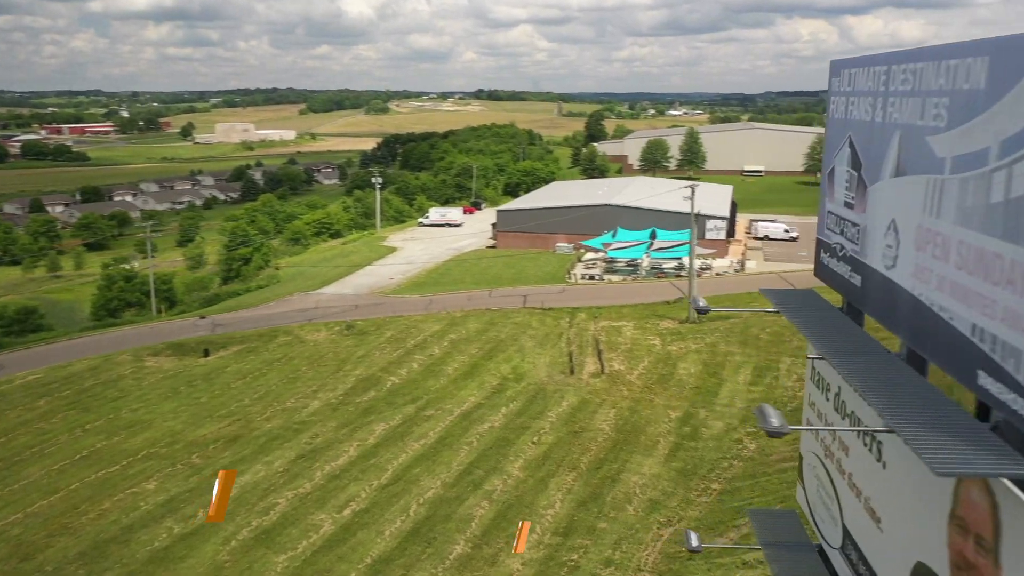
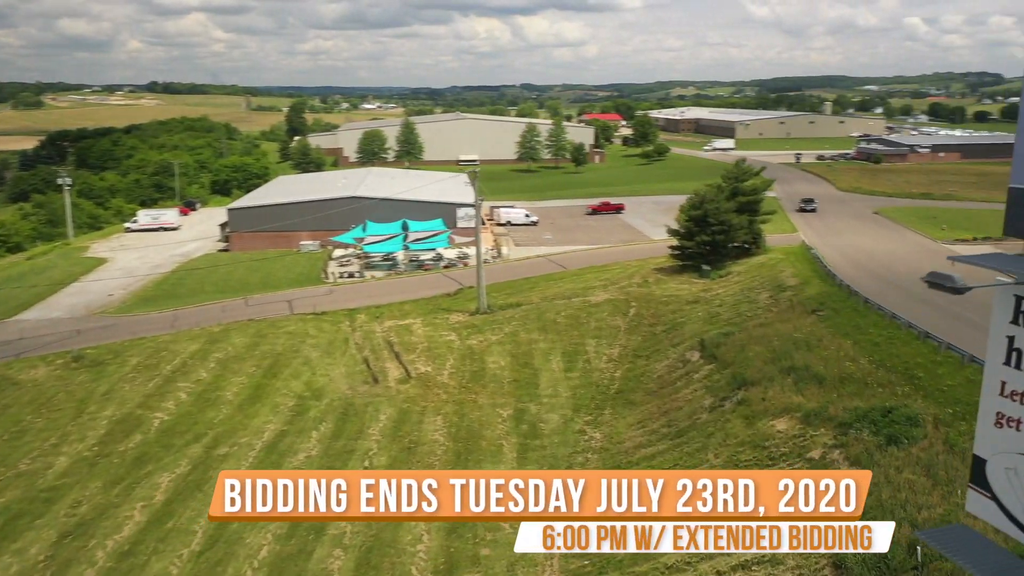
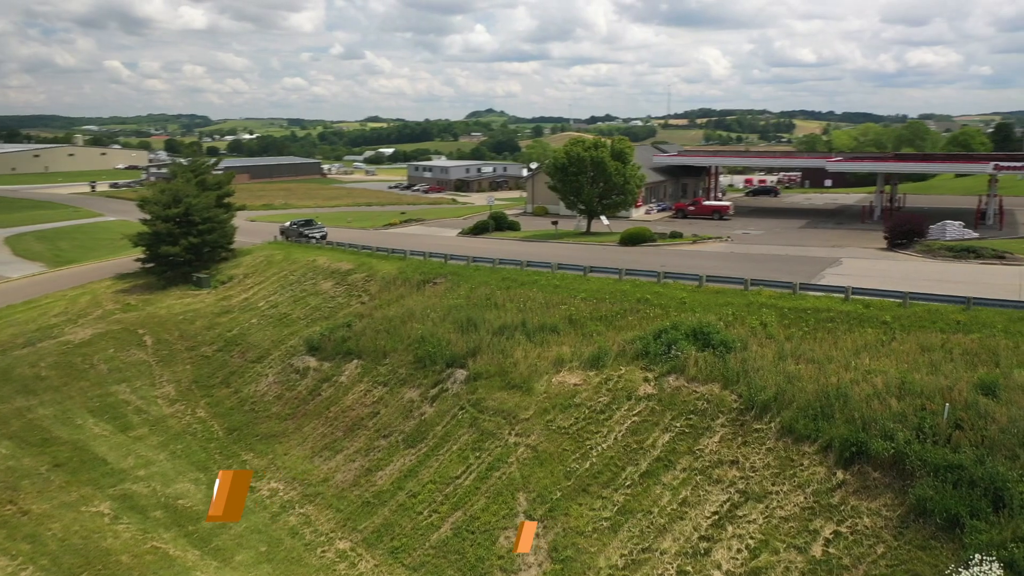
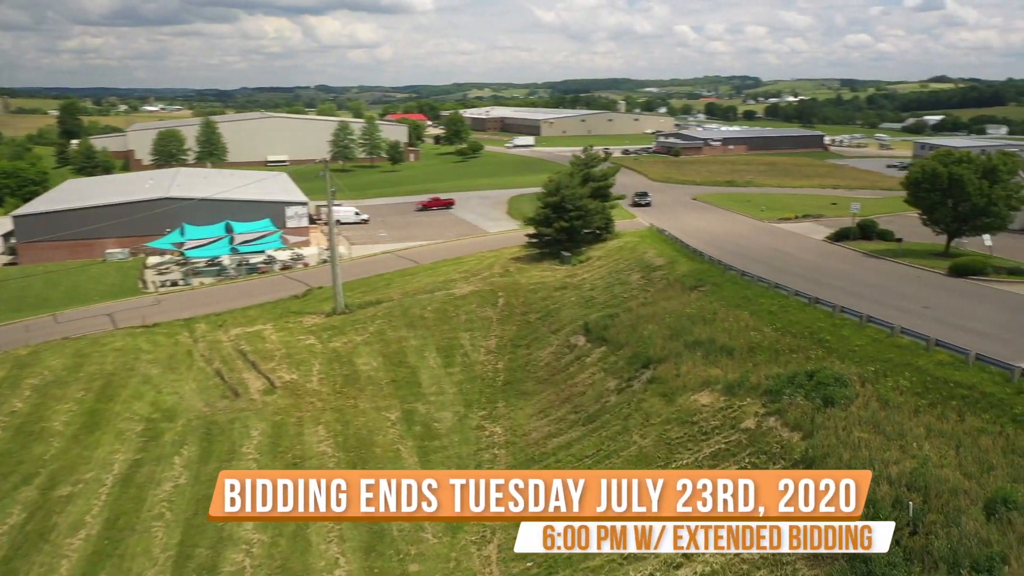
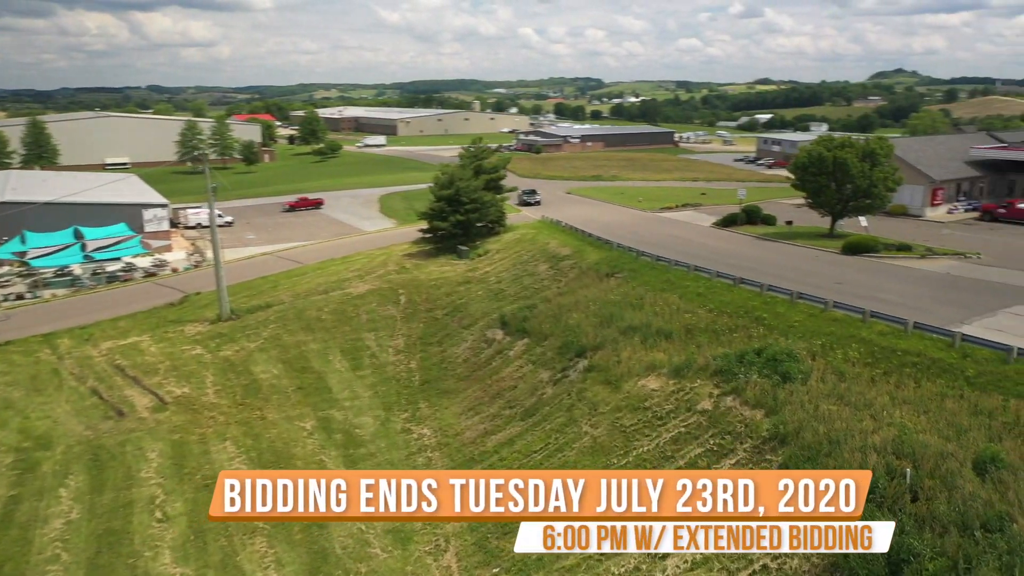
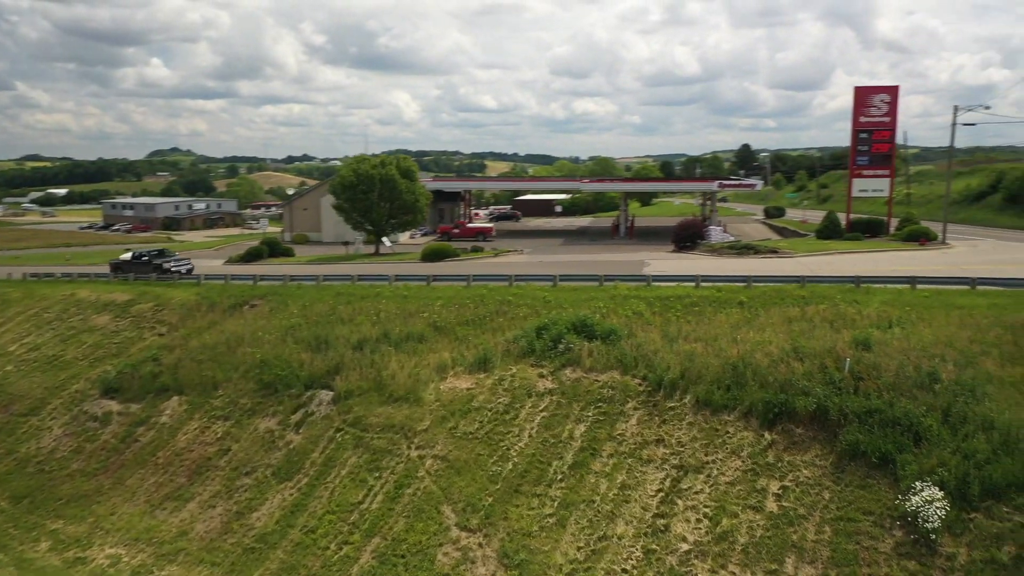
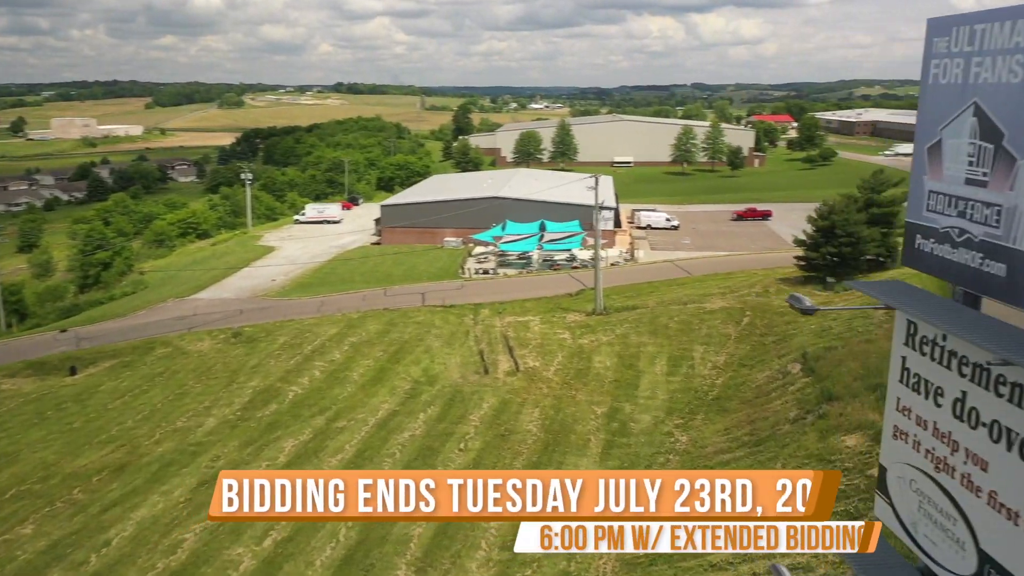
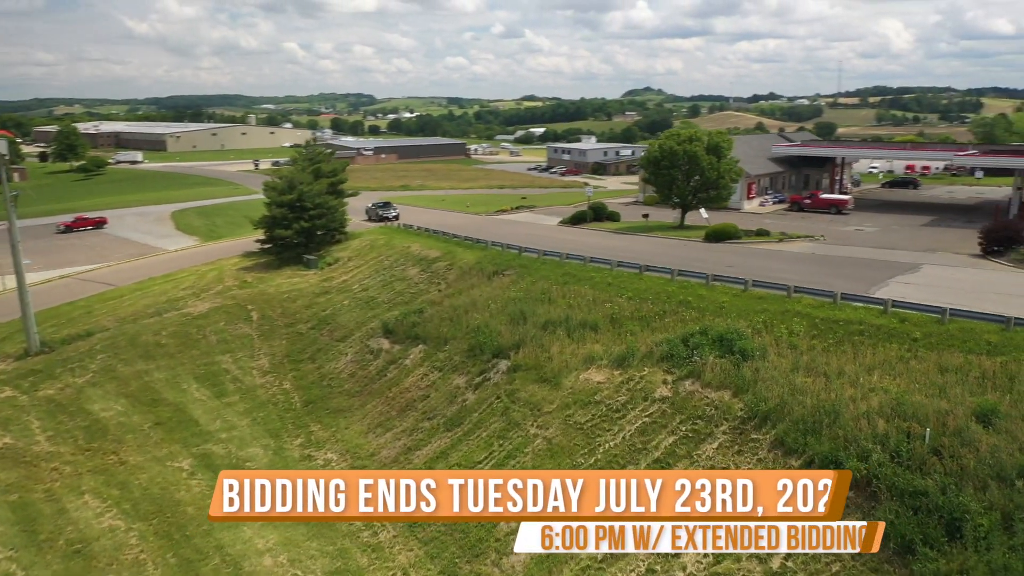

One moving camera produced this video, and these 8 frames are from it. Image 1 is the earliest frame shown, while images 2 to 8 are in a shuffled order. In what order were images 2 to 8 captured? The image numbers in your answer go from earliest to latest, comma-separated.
7, 2, 4, 5, 8, 3, 6
